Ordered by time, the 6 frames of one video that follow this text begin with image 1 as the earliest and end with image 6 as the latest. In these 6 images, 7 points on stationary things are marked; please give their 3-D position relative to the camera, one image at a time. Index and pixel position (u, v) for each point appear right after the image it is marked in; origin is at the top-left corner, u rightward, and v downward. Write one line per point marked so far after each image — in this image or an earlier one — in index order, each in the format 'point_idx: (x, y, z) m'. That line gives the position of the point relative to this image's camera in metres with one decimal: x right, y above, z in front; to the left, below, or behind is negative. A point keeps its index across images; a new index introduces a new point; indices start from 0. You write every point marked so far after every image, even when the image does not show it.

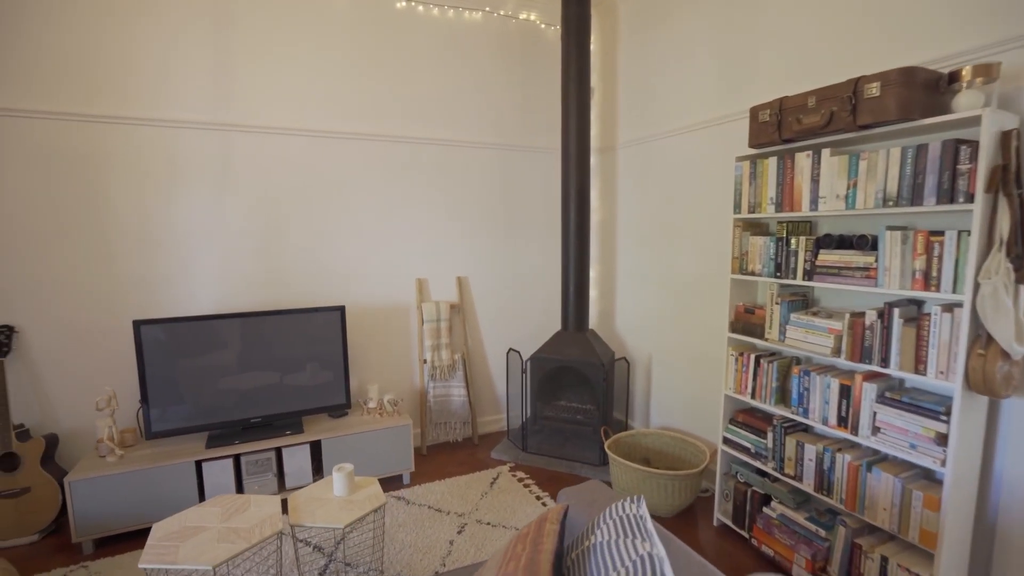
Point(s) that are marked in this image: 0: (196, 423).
0: (-1.6, -0.8, +2.8) m
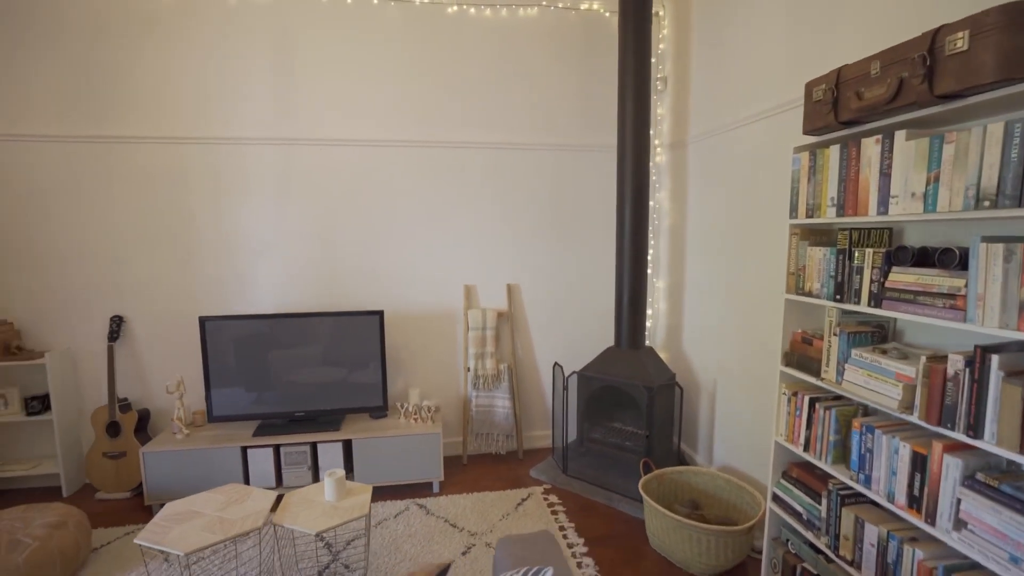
0: (-1.3, -0.8, +3.0) m
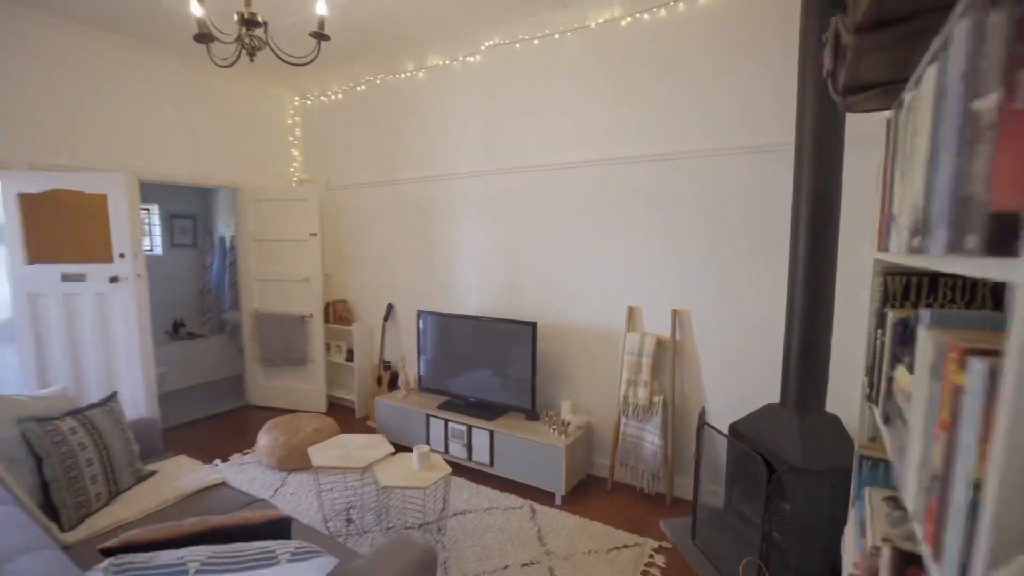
0: (-0.1, -0.9, +3.6) m
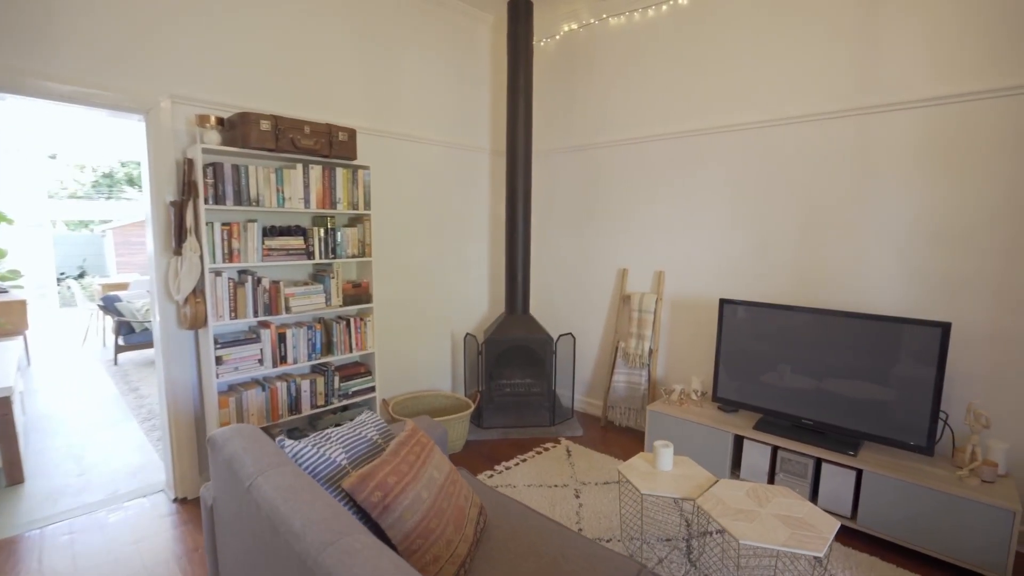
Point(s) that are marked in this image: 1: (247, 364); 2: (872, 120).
0: (+0.3, -1.1, +2.5) m
1: (-1.3, -0.4, +2.3) m
2: (+1.8, +0.8, +2.3) m
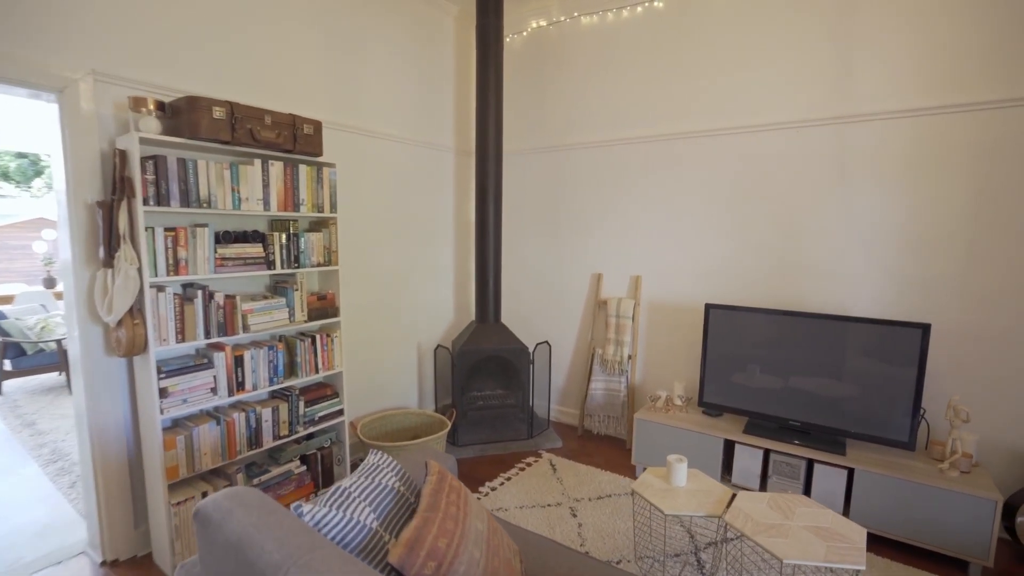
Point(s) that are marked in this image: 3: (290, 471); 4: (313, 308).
0: (+0.3, -1.1, +2.3) m
1: (-1.3, -0.4, +2.0) m
2: (+1.7, +0.8, +2.4) m
3: (-1.1, -0.9, +2.3) m
4: (-1.0, -0.1, +2.4) m
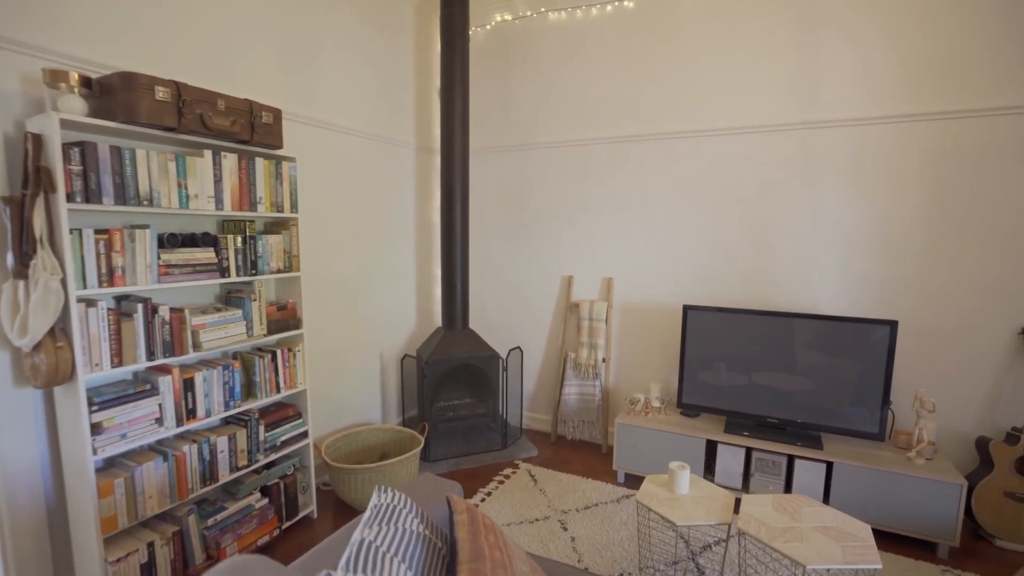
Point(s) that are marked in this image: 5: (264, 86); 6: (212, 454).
0: (+0.2, -1.1, +2.2) m
1: (-1.3, -0.5, +1.7) m
2: (+1.6, +0.8, +2.5) m
3: (-1.1, -0.9, +2.0) m
4: (-1.1, -0.1, +2.1) m
5: (-1.2, +1.0, +2.3) m
6: (-1.2, -0.7, +1.9) m
